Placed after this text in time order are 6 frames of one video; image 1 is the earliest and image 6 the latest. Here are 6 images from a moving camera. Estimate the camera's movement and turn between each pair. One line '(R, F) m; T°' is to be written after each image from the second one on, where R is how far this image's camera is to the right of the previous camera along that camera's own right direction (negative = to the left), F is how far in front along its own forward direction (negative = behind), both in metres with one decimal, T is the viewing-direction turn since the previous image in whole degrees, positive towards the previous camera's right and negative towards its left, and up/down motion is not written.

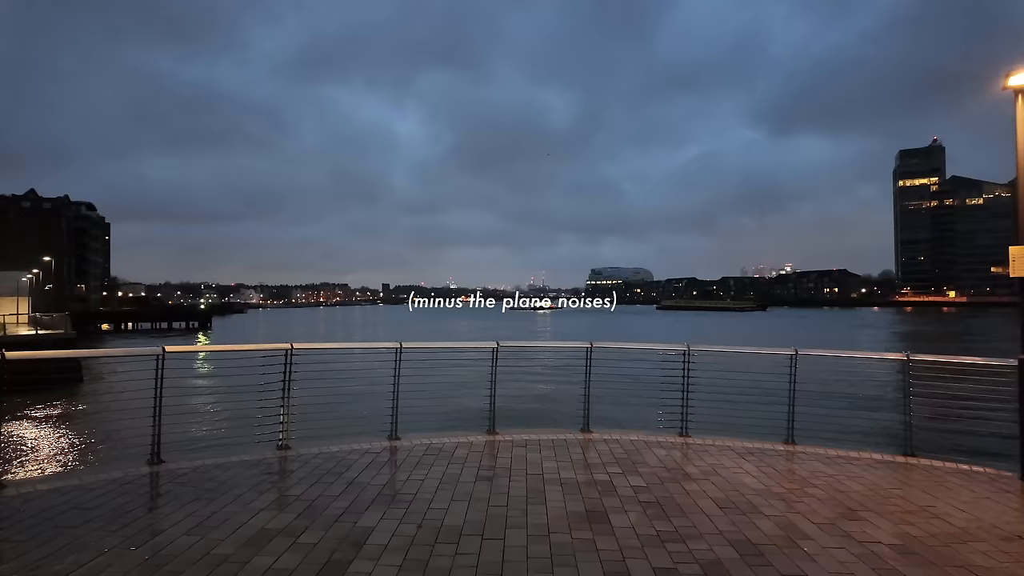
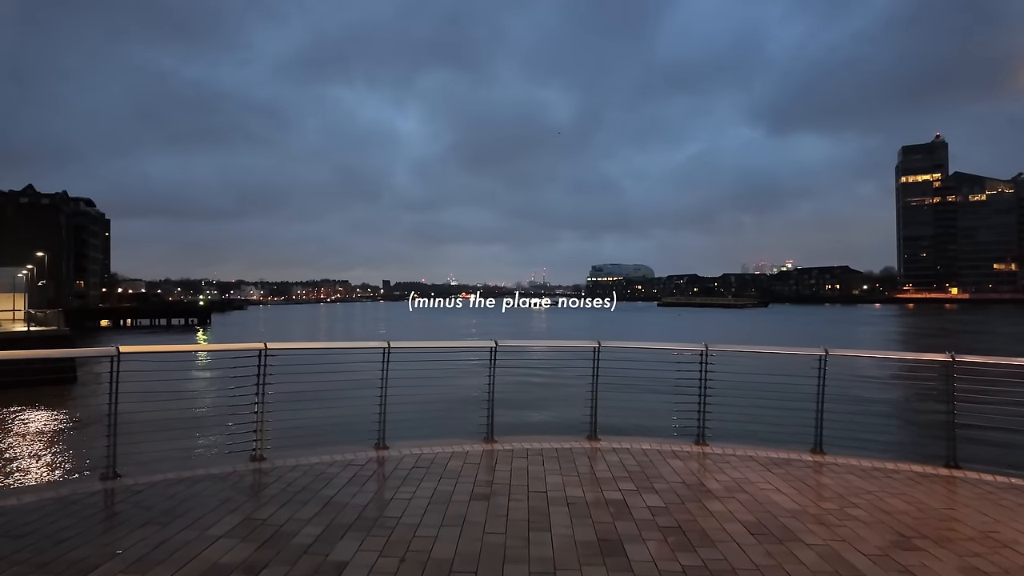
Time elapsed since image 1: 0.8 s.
(0.0, +0.6) m; 0°
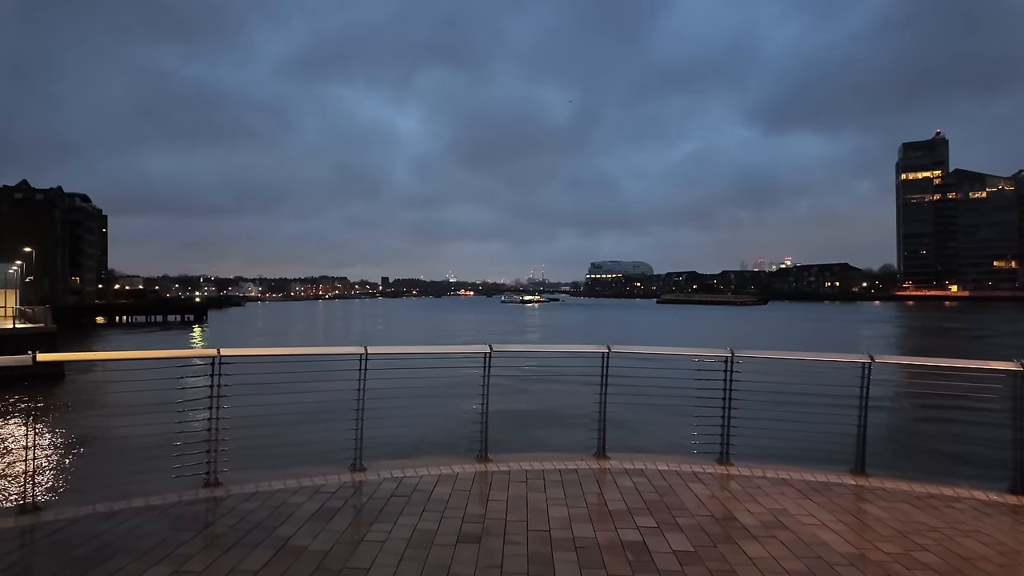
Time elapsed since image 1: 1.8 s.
(+1.1, +0.3) m; 0°
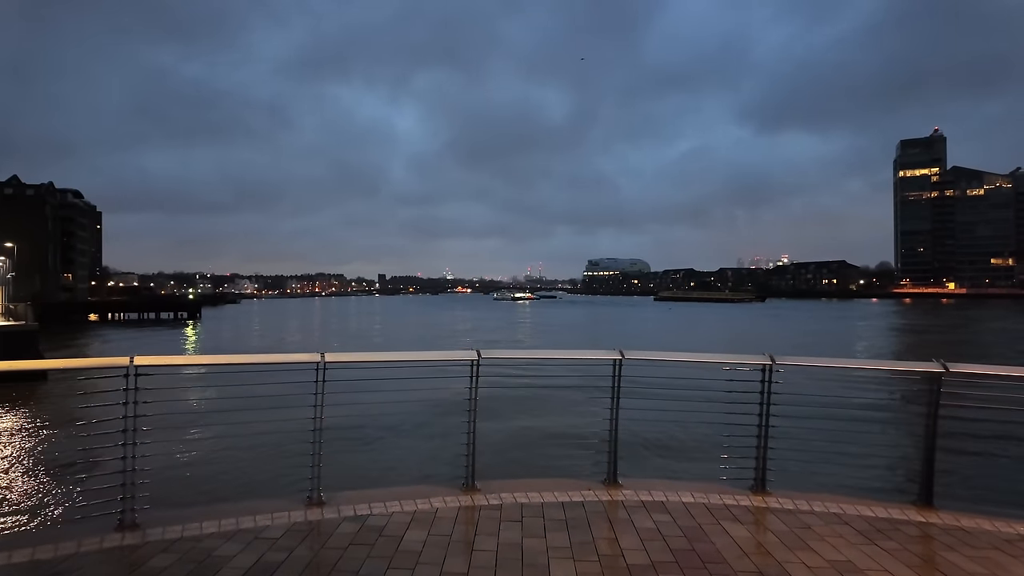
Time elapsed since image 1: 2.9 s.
(0.0, +1.0) m; 0°
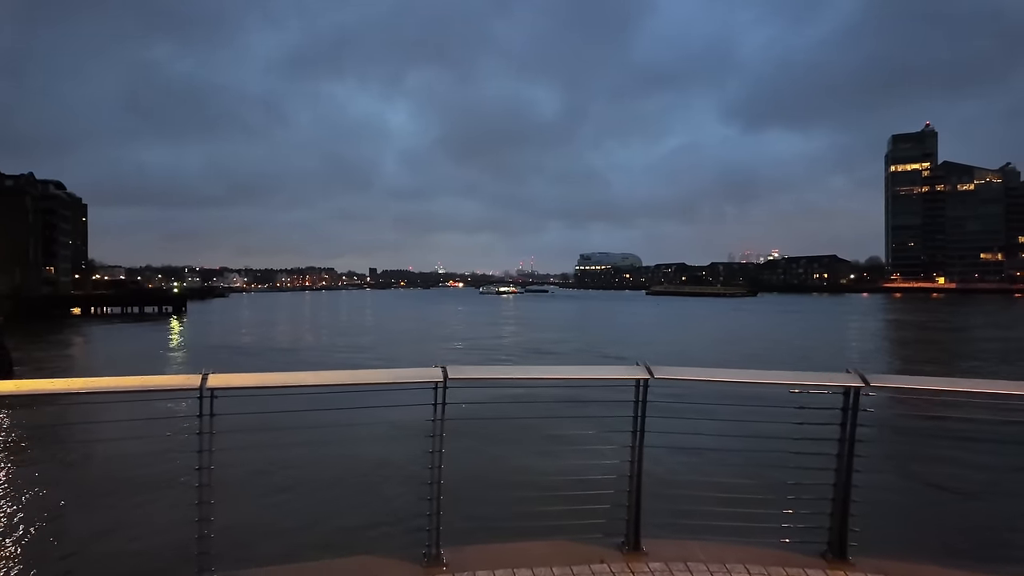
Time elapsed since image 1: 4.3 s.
(+0.1, +1.4) m; +1°
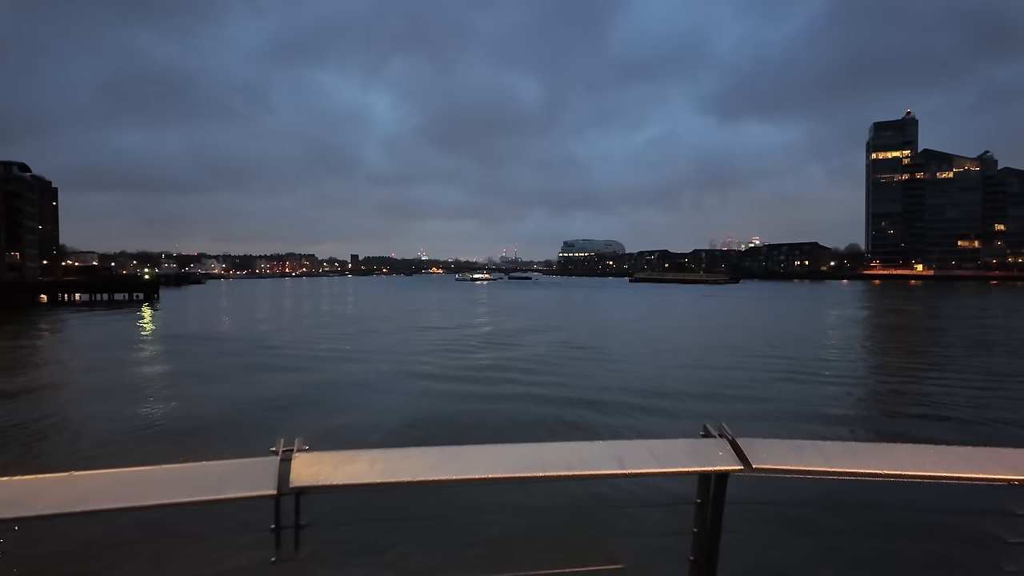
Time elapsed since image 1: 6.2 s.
(+0.1, +1.7) m; +2°
